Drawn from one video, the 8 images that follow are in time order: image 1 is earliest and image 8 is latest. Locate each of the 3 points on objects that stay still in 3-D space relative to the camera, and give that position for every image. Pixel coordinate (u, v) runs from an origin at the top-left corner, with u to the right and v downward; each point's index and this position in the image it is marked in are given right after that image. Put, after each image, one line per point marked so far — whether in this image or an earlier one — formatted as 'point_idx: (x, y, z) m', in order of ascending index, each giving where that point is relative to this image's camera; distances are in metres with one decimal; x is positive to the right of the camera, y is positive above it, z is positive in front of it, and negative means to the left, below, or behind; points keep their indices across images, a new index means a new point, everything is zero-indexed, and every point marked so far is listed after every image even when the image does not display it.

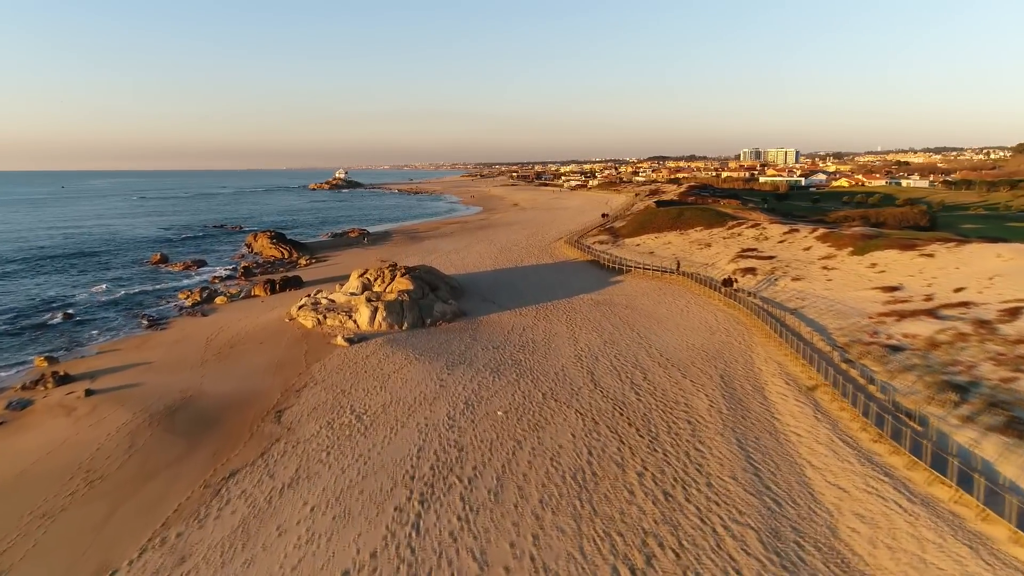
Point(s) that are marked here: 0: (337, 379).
0: (-4.3, -2.2, +15.2) m
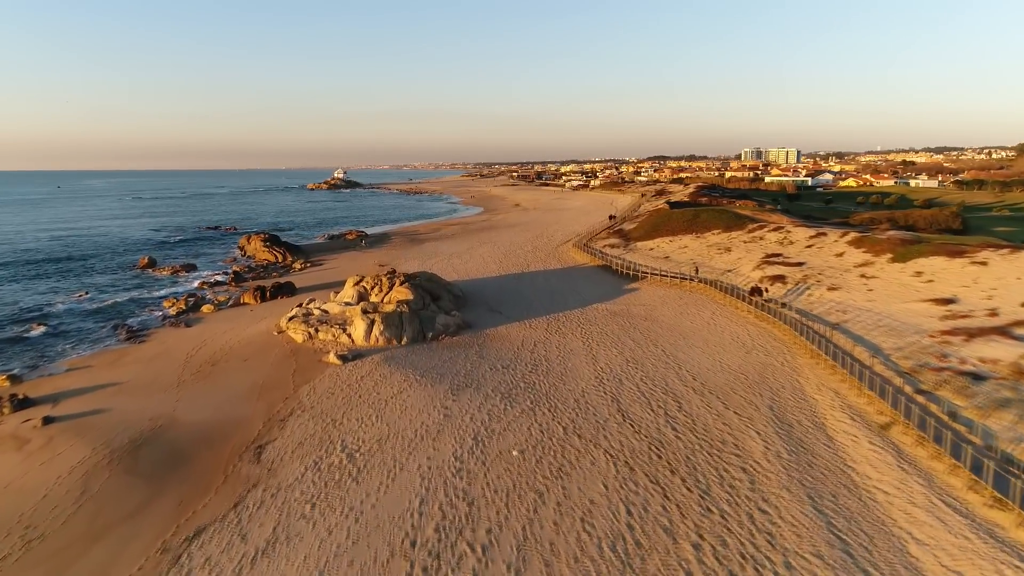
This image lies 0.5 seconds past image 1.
0: (-4.0, -2.5, +13.5) m
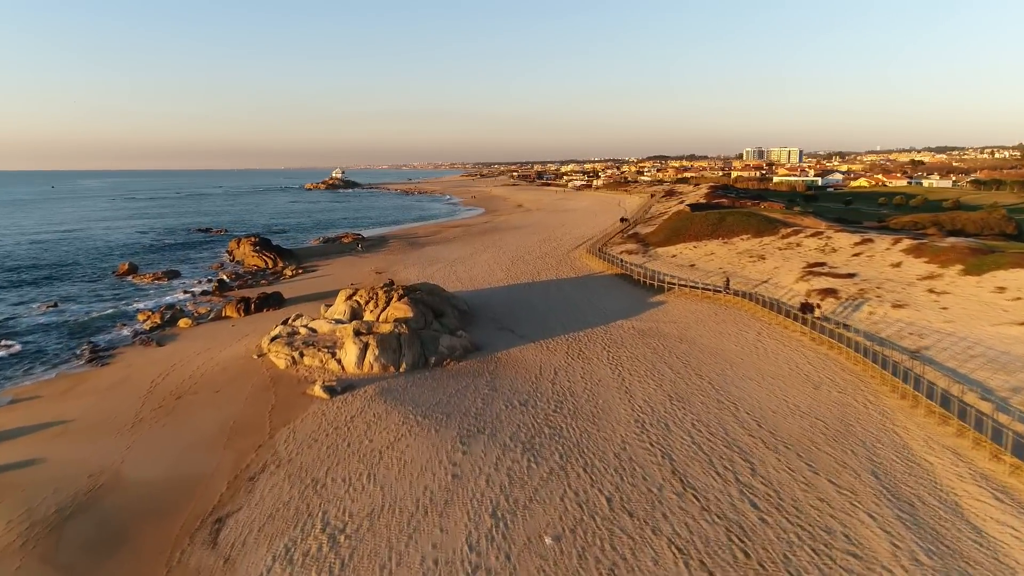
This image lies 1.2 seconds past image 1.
0: (-3.6, -3.0, +10.9) m
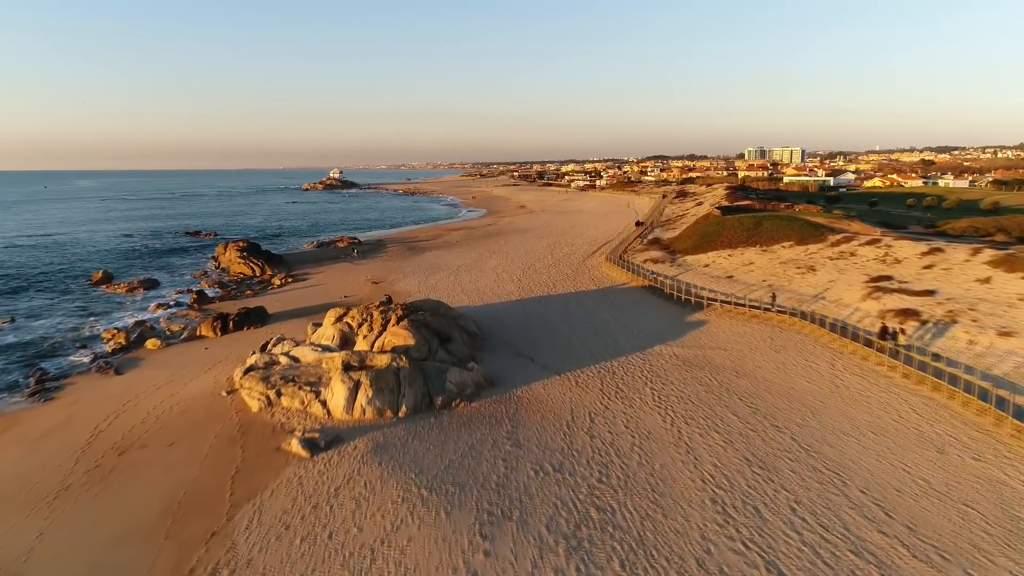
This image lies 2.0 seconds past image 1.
0: (-3.1, -3.5, +8.0) m
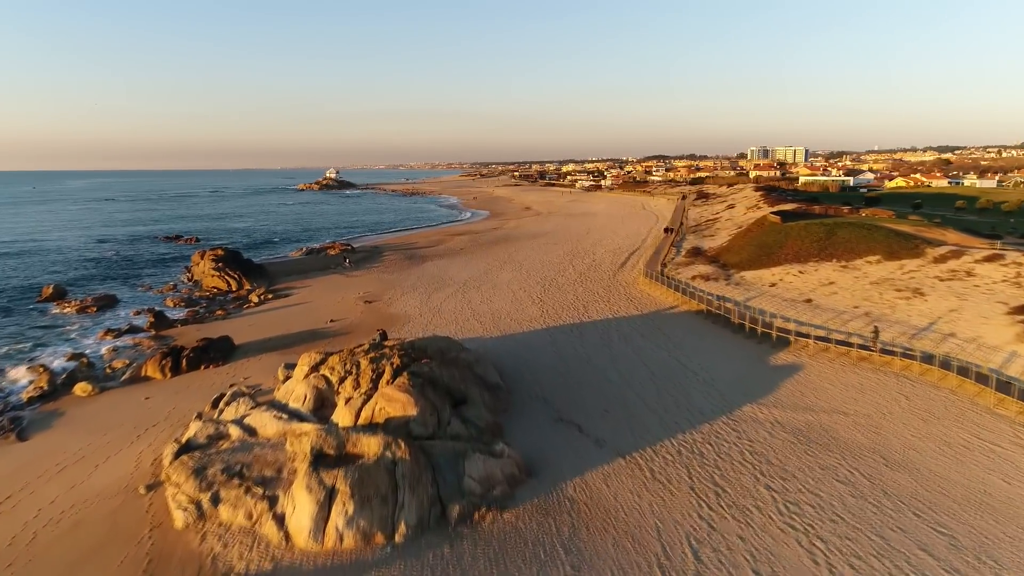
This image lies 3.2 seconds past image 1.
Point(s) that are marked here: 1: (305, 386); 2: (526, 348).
0: (-2.3, -4.2, +3.7) m
1: (-3.8, -1.8, +11.7) m
2: (+0.4, -1.5, +16.1) m
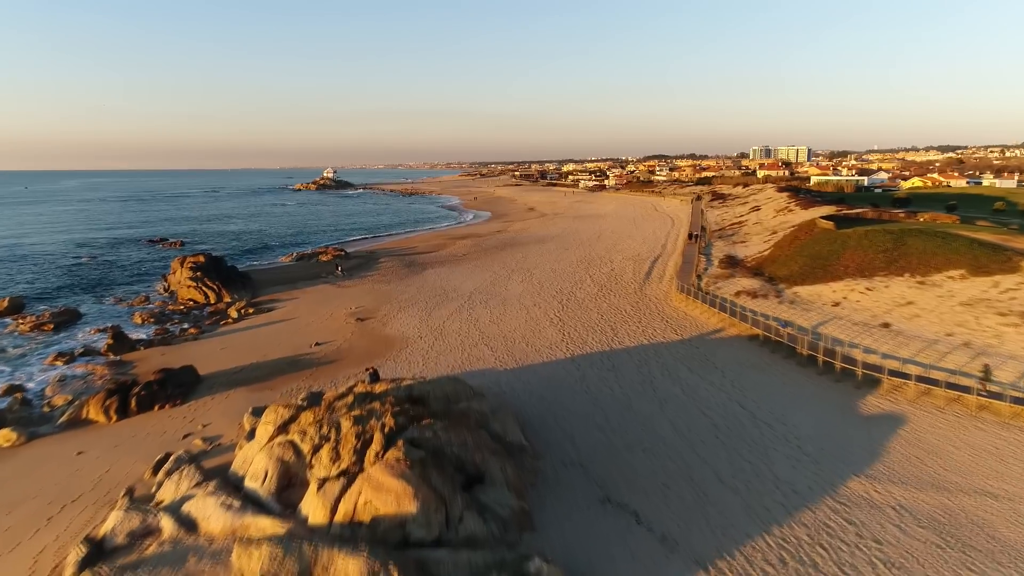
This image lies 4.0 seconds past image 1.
0: (-1.9, -4.8, +0.8) m
1: (-3.4, -2.3, +8.8) m
2: (+0.8, -2.0, +13.2) m
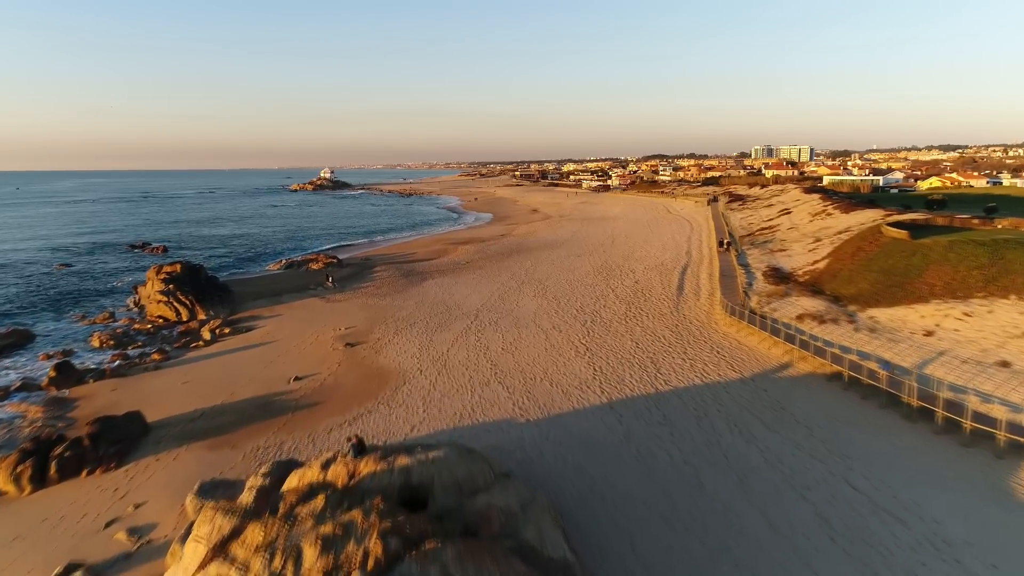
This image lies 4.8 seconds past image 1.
0: (-1.4, -5.3, -2.2) m
1: (-3.0, -2.9, +5.8) m
2: (+1.3, -2.6, +10.2) m
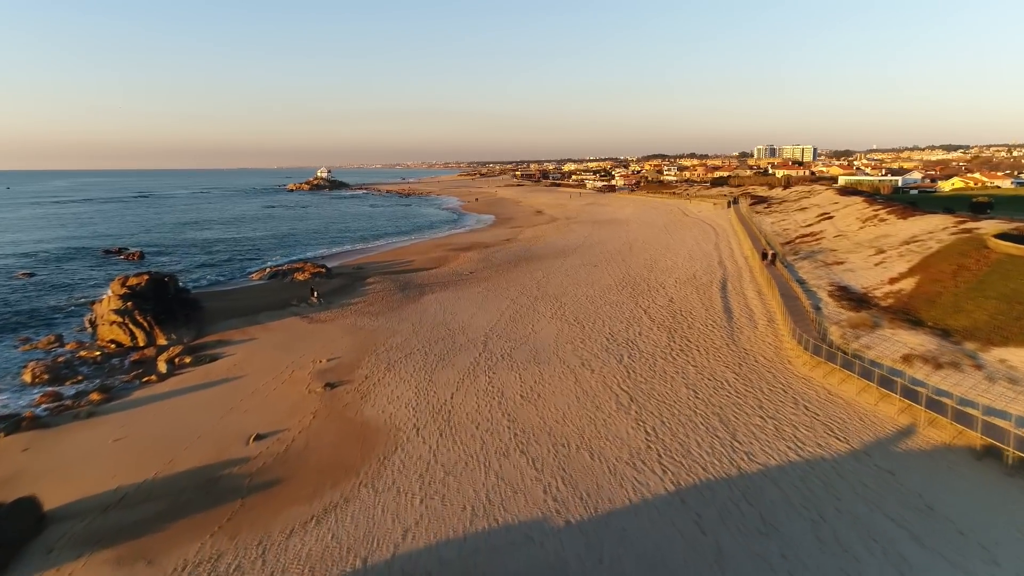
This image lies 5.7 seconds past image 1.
0: (-0.9, -6.0, -5.6) m
1: (-2.5, -3.5, +2.4) m
2: (+1.7, -3.2, +6.8) m
